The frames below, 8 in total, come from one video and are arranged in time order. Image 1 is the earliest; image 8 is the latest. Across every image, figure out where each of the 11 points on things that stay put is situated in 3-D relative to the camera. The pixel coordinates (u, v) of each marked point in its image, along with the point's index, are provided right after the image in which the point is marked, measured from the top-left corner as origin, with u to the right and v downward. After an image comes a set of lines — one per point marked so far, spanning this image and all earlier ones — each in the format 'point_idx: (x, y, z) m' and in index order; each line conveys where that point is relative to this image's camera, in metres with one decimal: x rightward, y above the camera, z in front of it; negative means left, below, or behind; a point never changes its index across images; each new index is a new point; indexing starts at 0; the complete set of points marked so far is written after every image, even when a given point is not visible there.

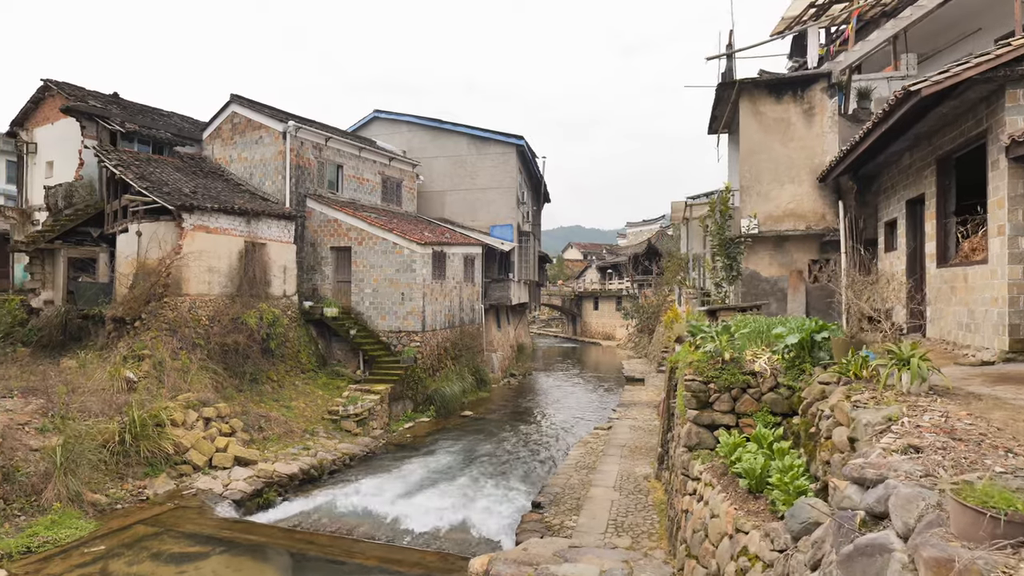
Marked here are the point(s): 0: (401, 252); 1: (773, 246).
0: (-3.1, +1.0, +17.8) m
1: (+4.3, +0.7, +10.6) m
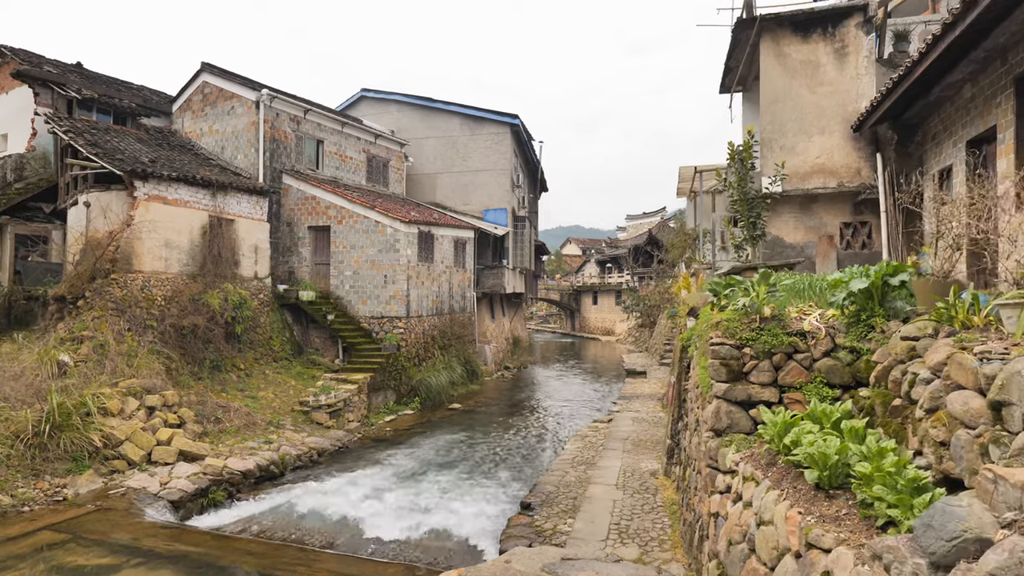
0: (-3.3, +1.5, +16.4) m
1: (+4.2, +1.2, +9.2) m
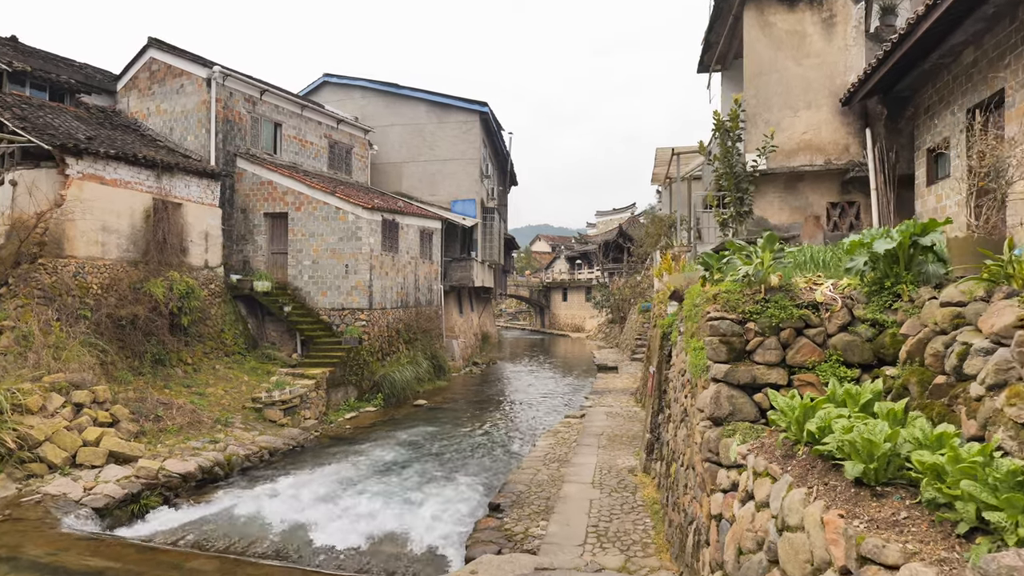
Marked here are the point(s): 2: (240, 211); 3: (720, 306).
0: (-4.1, +1.7, +15.5) m
1: (+3.7, +1.4, +8.7) m
2: (-7.0, +2.0, +16.3) m
3: (+1.4, -0.1, +4.1) m
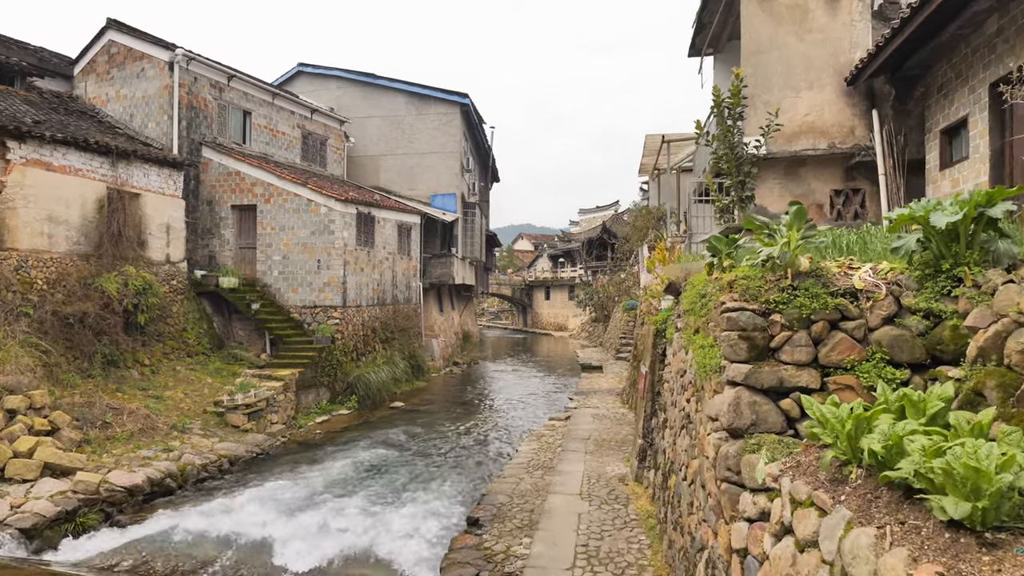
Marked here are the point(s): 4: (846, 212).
0: (-4.5, +1.8, +14.7) m
1: (+3.5, +1.5, +8.1) m
2: (-7.5, +2.1, +15.4) m
3: (+1.2, 0.0, +3.5) m
4: (+4.2, +1.0, +8.0) m
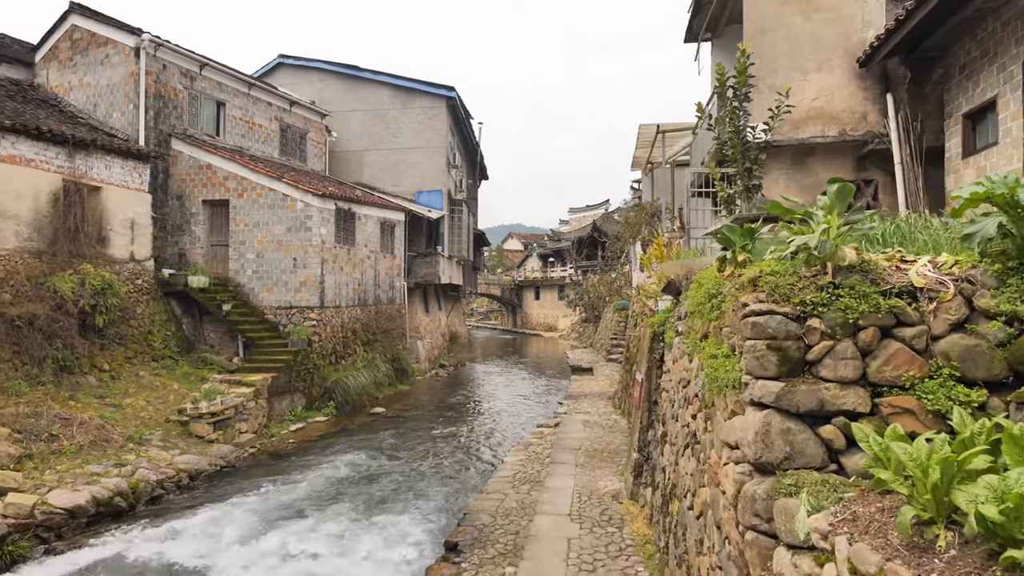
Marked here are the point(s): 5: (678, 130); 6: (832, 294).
0: (-4.8, +1.8, +13.9) m
1: (+3.3, +1.5, +7.5) m
2: (-7.8, +2.1, +14.6) m
3: (+1.1, 0.0, +2.8) m
4: (+4.0, +1.0, +7.4) m
5: (+2.8, +2.6, +10.5) m
6: (+1.3, 0.0, +2.6) m
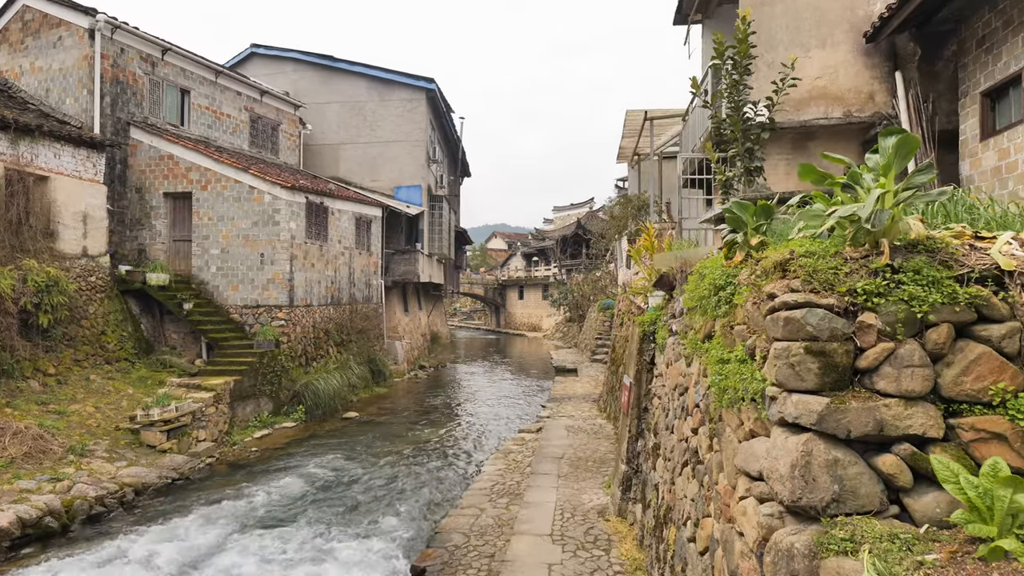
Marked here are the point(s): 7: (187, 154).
0: (-5.2, +1.9, +13.1) m
1: (+3.0, +1.5, +6.9) m
2: (-8.2, +2.1, +13.7) m
3: (+1.0, 0.0, +2.2) m
4: (+3.8, +1.0, +6.8) m
5: (+2.4, +2.7, +9.9) m
6: (+1.2, 0.0, +2.0) m
7: (-6.9, +2.9, +13.4) m
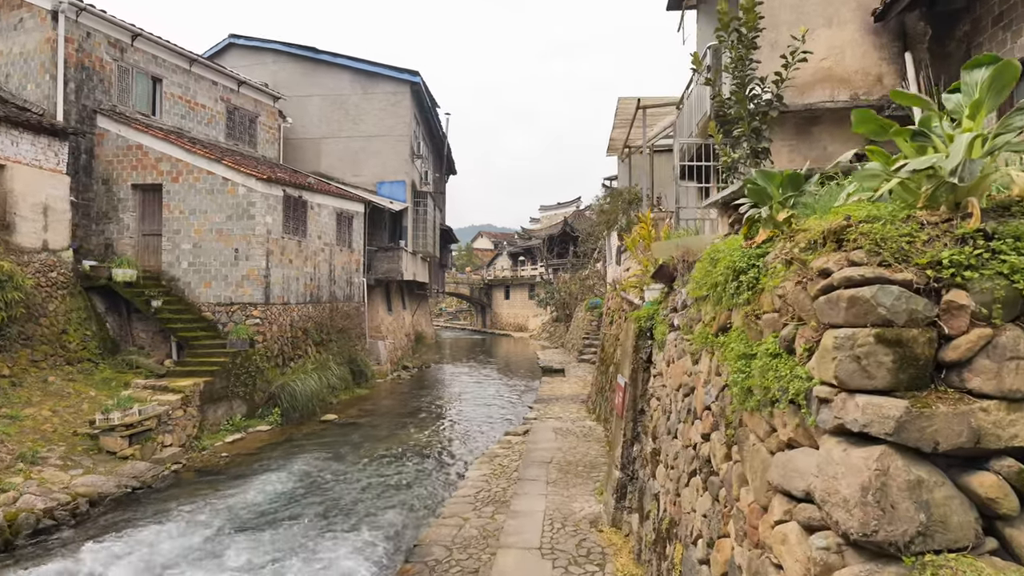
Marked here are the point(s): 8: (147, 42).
0: (-5.5, +1.9, +12.6) m
1: (+2.9, +1.6, +6.5) m
2: (-8.5, +2.2, +13.1) m
3: (+0.9, +0.1, +1.7) m
4: (+3.6, +1.1, +6.4) m
5: (+2.2, +2.7, +9.5) m
6: (+1.2, +0.1, +1.6) m
7: (-7.2, +2.9, +12.8) m
8: (-8.1, +5.4, +14.0) m
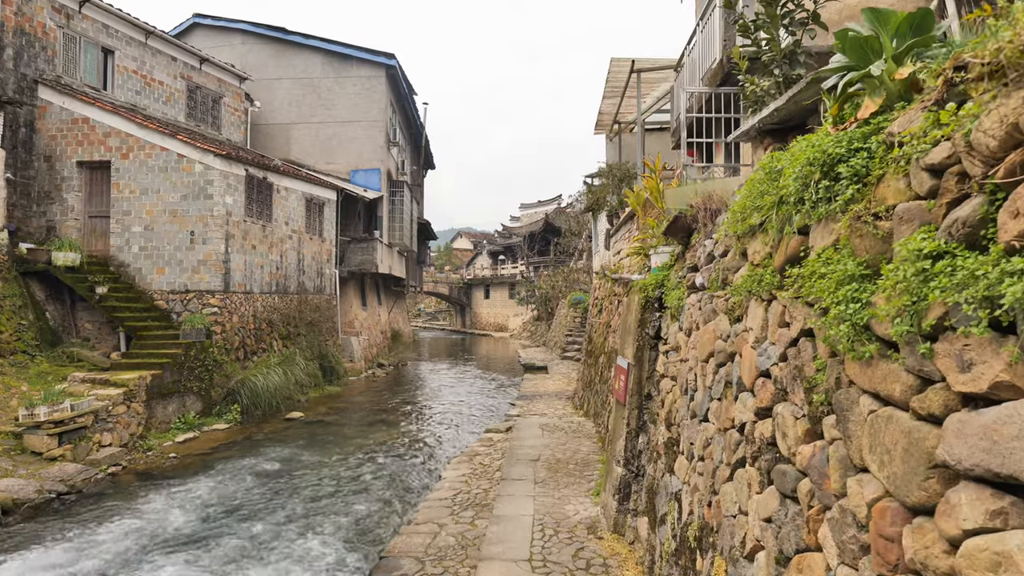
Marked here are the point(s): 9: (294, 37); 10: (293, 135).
0: (-5.9, +2.2, +11.5) m
1: (+2.7, +1.9, +5.7) m
2: (-8.8, +2.4, +11.9) m
3: (+0.9, +0.4, +0.9) m
4: (+3.5, +1.4, +5.6) m
5: (+2.0, +3.0, +8.7) m
6: (+1.2, +0.4, +0.7) m
7: (-7.5, +3.2, +11.7) m
8: (-8.4, +5.7, +12.9) m
9: (-6.7, +7.7, +19.3) m
10: (-6.7, +4.7, +19.5) m
